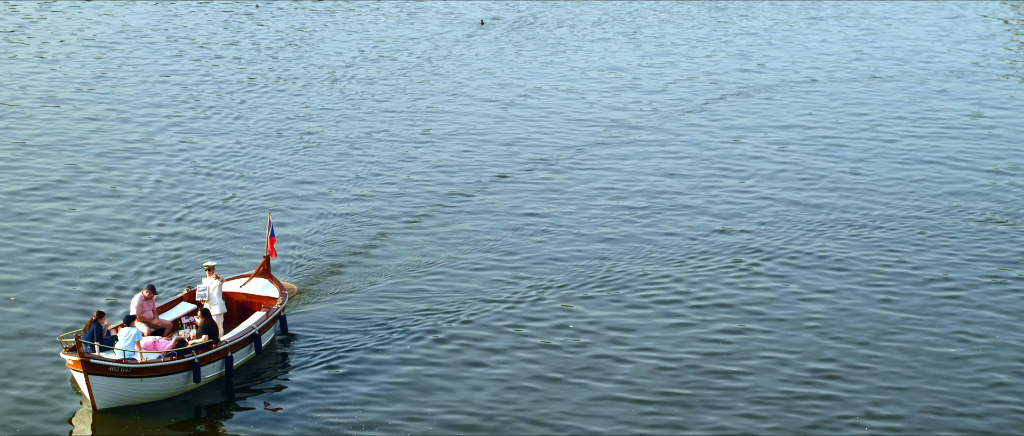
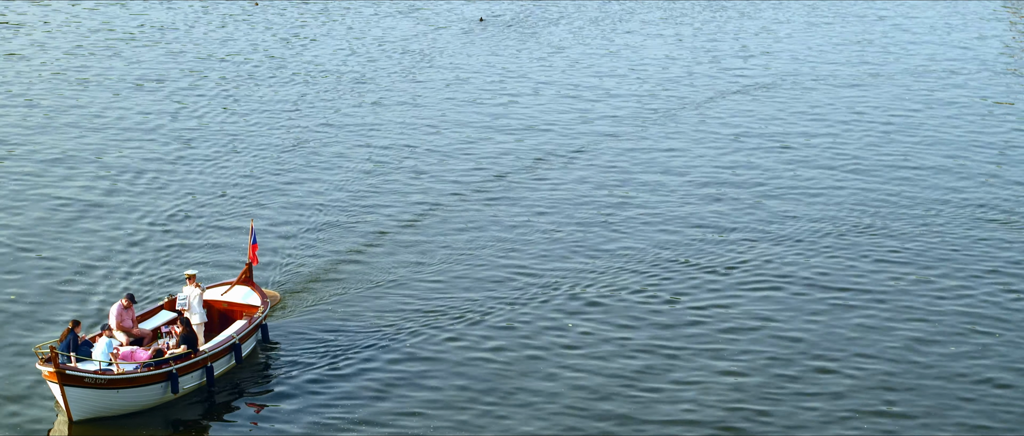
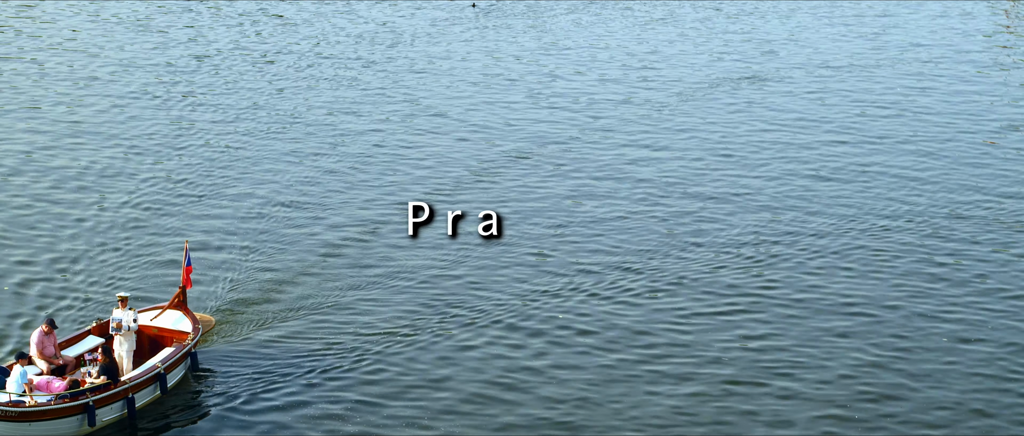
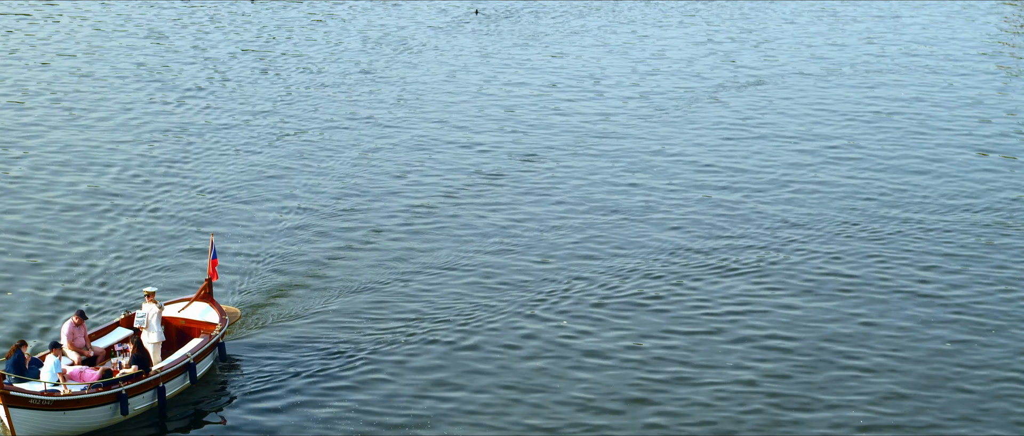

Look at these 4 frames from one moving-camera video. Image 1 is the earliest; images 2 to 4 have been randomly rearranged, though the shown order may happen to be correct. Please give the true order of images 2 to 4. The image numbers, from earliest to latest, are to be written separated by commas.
2, 4, 3
